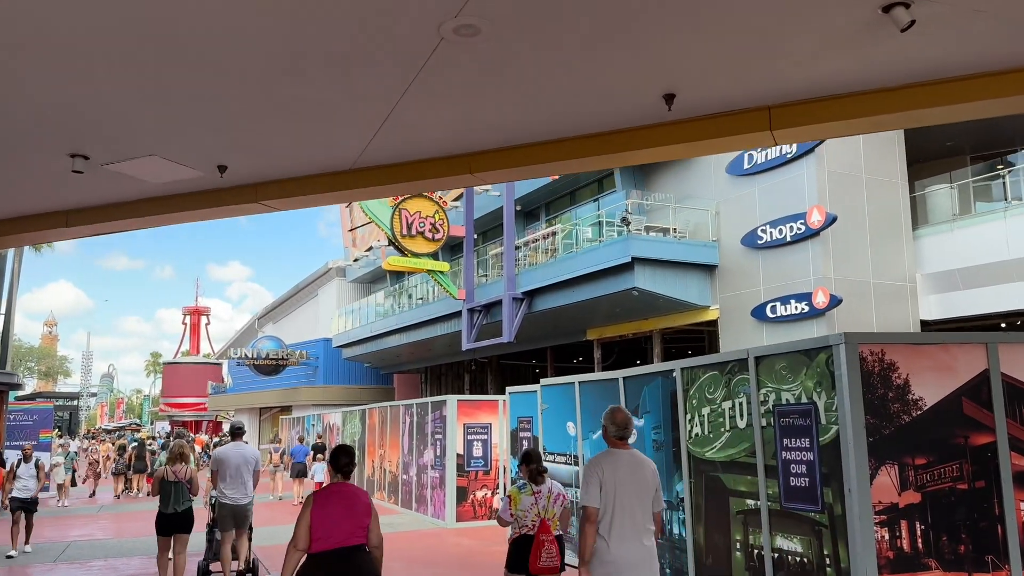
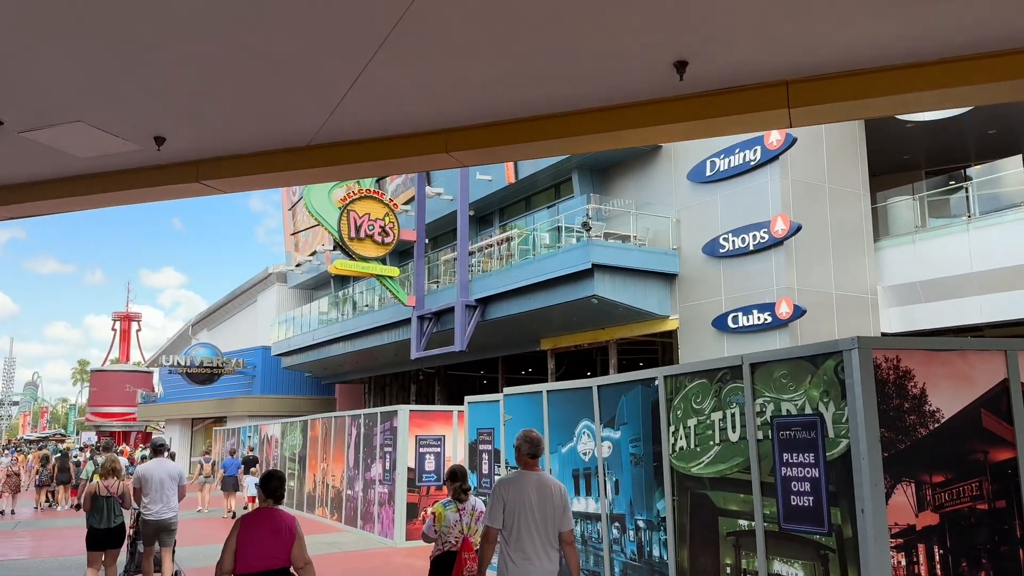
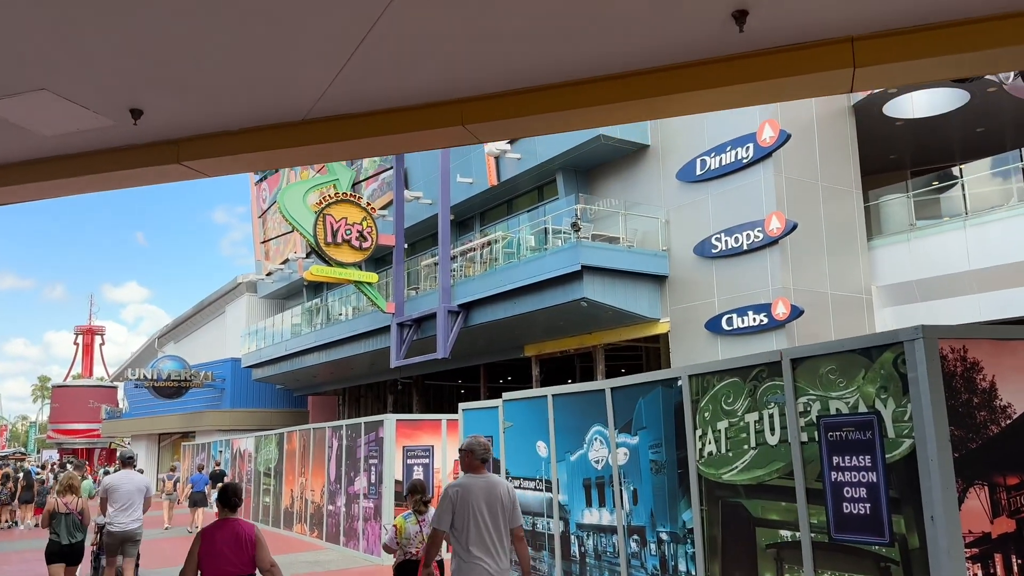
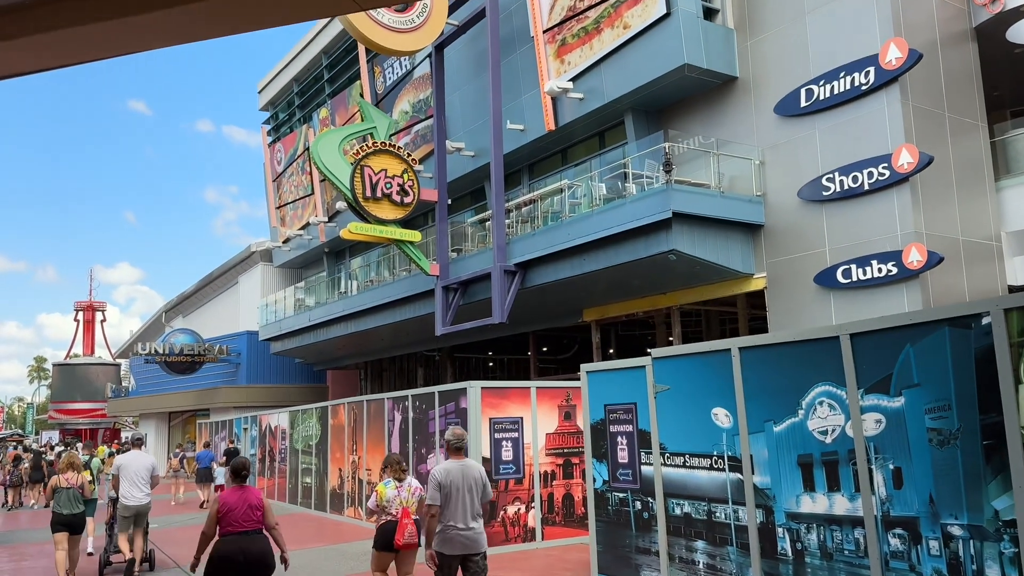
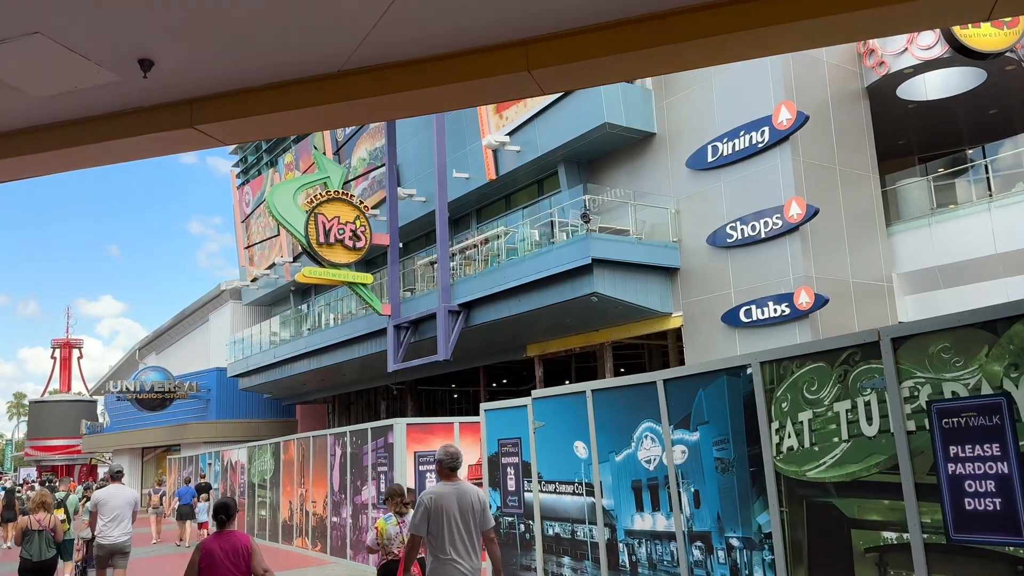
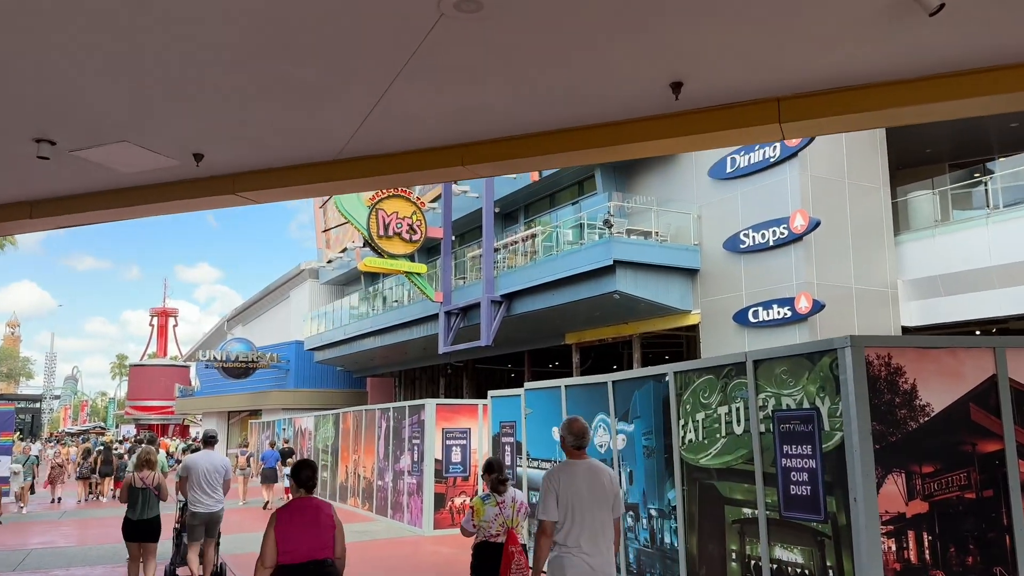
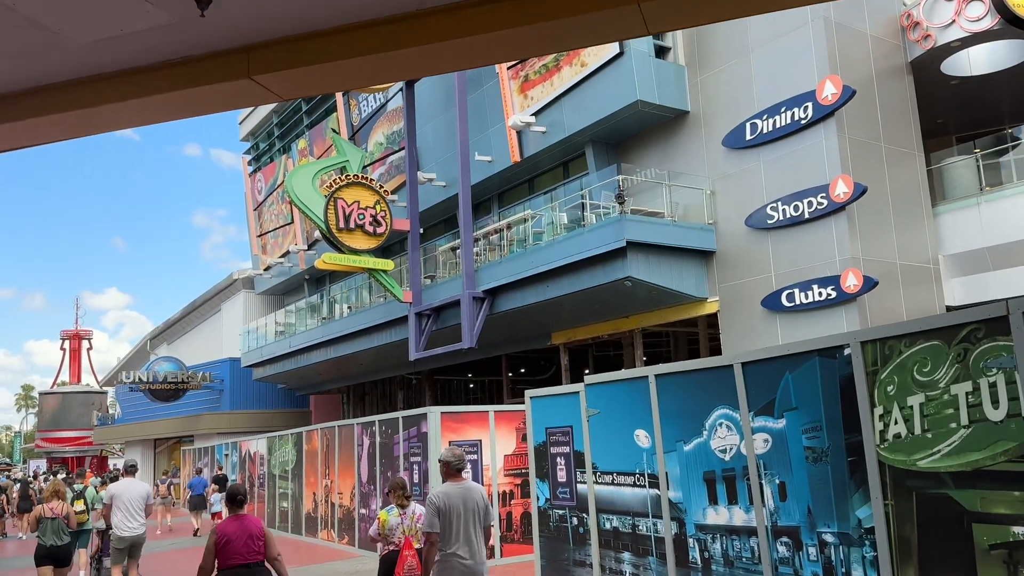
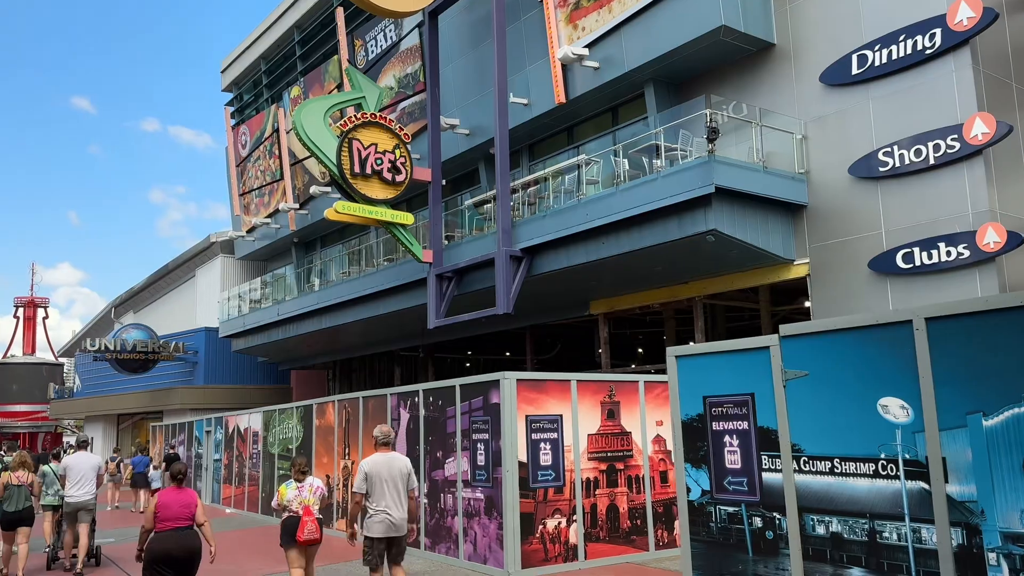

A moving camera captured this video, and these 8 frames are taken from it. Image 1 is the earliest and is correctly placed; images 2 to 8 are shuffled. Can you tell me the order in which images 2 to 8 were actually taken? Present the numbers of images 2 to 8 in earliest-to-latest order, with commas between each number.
6, 2, 3, 5, 7, 4, 8
